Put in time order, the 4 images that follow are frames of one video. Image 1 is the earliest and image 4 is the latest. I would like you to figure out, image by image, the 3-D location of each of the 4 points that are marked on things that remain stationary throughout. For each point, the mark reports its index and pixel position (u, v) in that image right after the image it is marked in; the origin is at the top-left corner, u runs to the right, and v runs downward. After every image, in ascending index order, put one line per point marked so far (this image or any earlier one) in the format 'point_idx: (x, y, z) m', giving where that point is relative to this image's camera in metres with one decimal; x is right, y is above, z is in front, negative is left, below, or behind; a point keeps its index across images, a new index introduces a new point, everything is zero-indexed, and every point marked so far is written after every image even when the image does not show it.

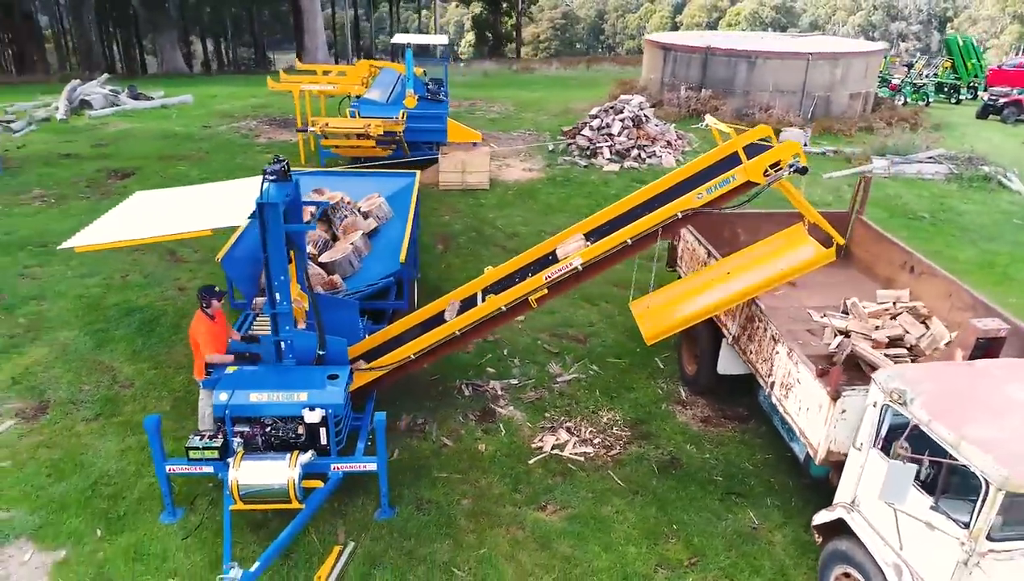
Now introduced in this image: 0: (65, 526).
0: (-3.1, -1.6, +4.9) m
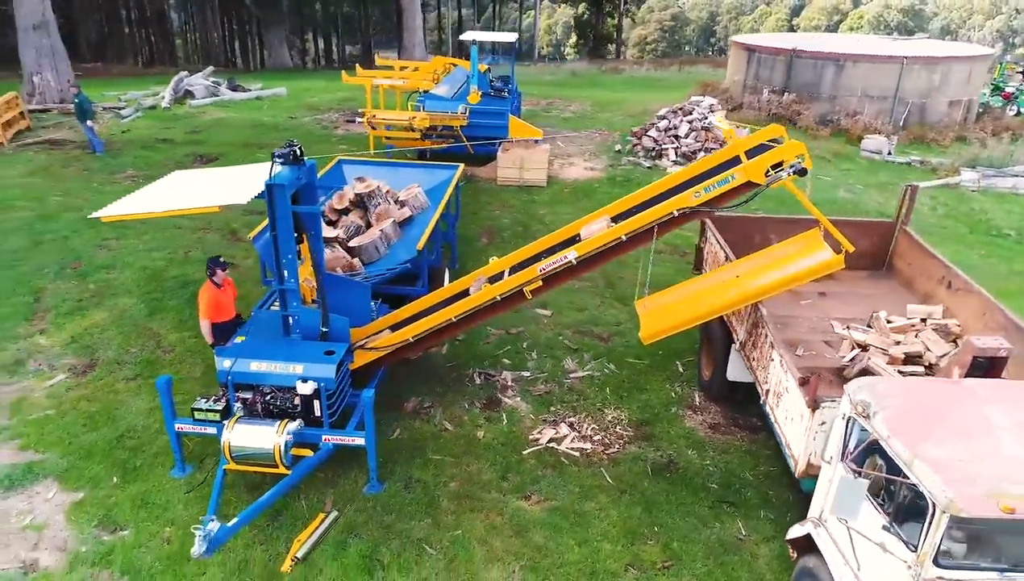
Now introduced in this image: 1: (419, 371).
0: (-3.2, -1.4, +5.4) m
1: (-0.9, -0.8, +6.9) m
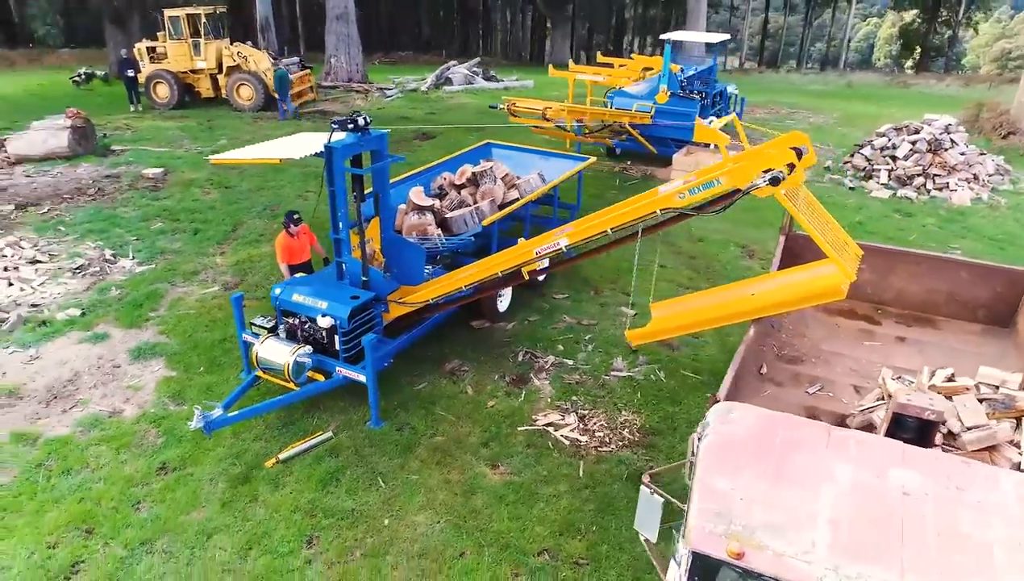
0: (-3.1, -0.7, +6.9) m
1: (-0.4, -0.5, +7.4) m
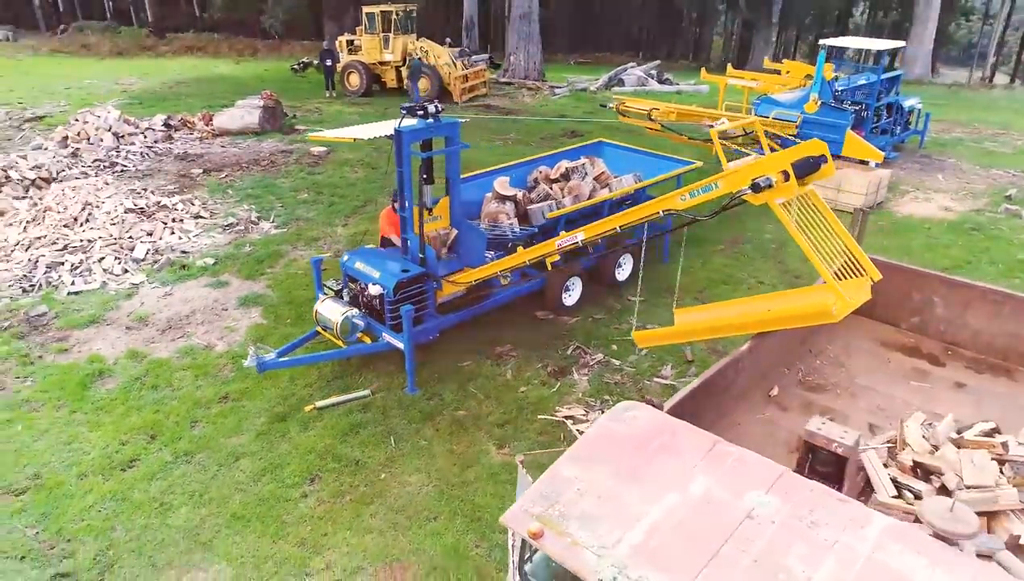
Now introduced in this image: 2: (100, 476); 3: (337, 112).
0: (-2.5, -0.2, +7.8) m
1: (+0.2, -0.4, +7.6) m
2: (-3.2, -1.4, +5.5) m
3: (-4.3, +4.4, +17.5) m
